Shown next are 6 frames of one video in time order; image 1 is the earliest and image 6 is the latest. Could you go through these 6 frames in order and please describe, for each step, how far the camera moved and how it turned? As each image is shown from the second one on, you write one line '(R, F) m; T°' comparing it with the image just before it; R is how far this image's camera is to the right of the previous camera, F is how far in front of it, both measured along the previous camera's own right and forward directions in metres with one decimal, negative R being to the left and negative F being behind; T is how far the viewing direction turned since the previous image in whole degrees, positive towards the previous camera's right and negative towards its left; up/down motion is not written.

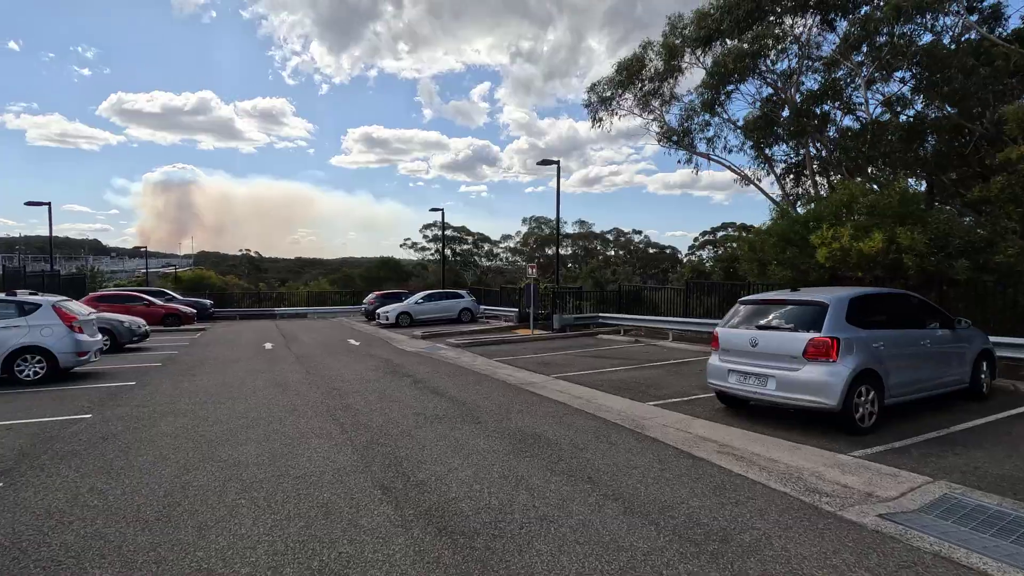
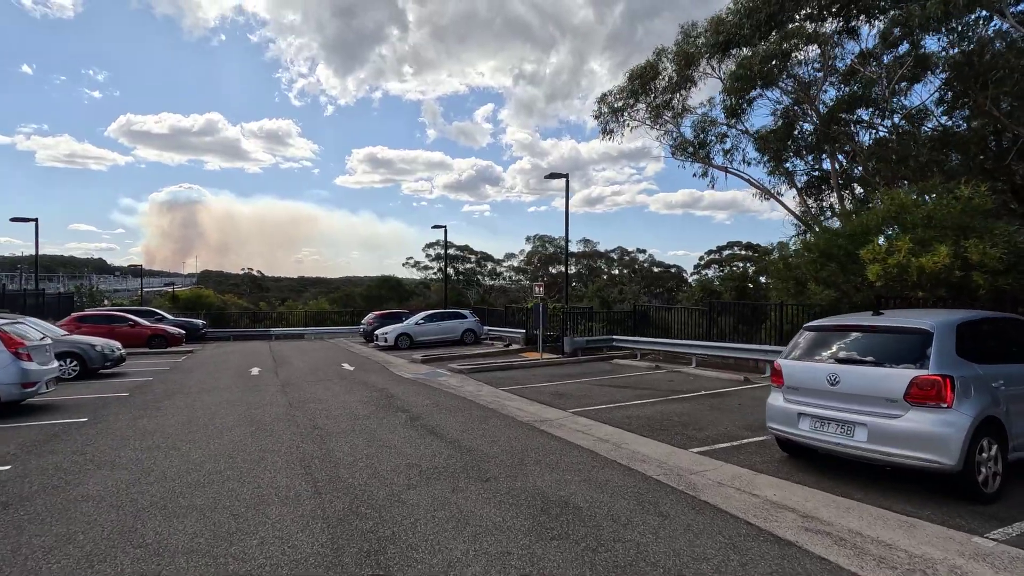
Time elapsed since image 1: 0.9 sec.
(-0.1, +1.3) m; 0°
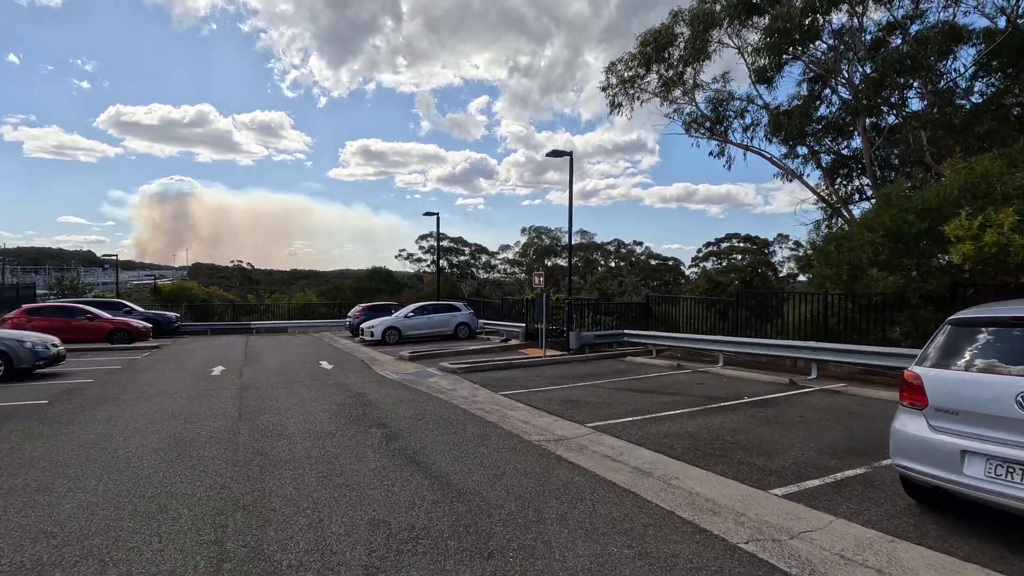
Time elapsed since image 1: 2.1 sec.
(-0.1, +2.0) m; +1°
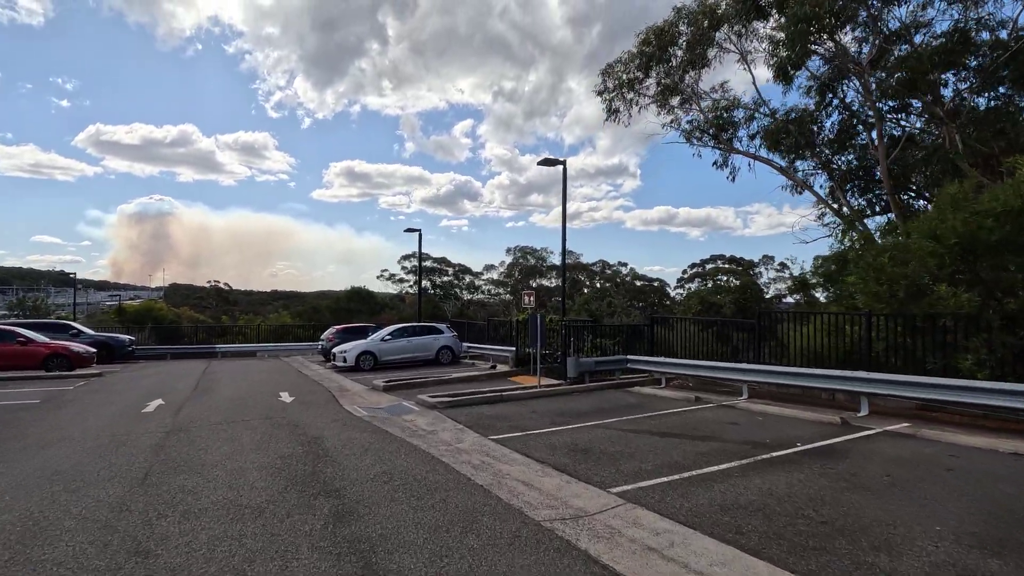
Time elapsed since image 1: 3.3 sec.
(-0.1, +1.8) m; +2°
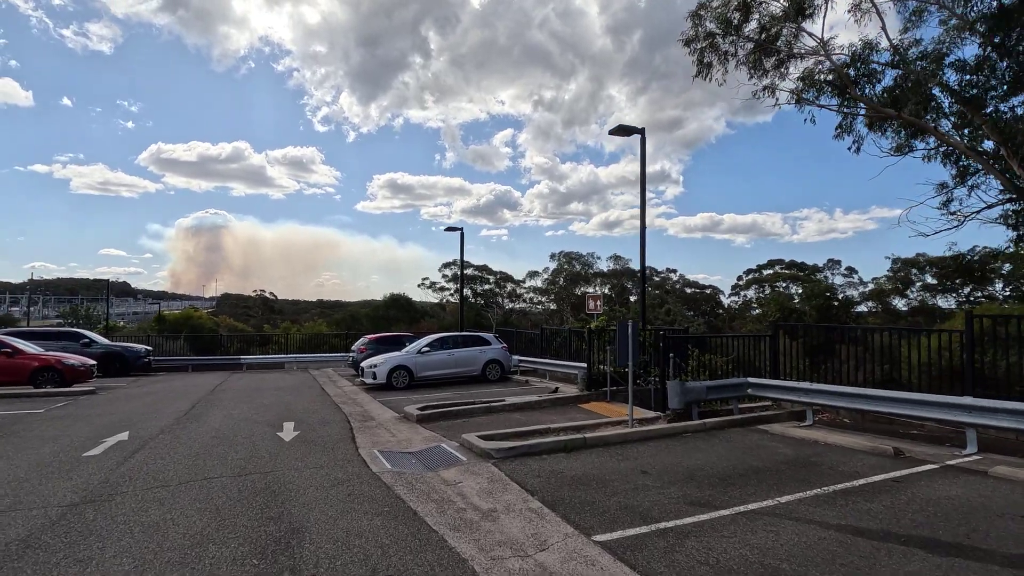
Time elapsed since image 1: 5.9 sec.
(-0.7, +3.6) m; -4°
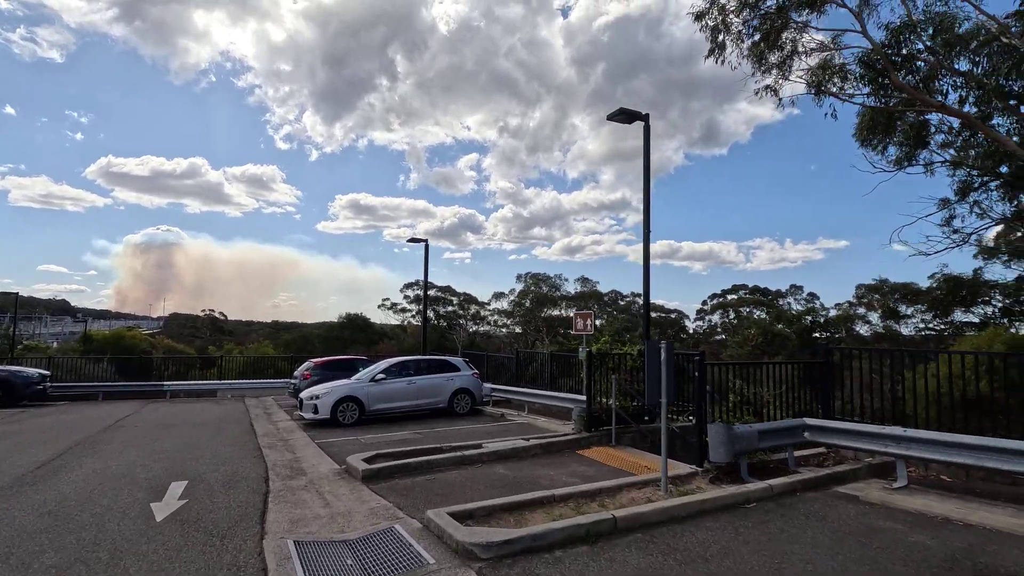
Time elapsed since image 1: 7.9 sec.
(-0.3, +2.7) m; +4°
